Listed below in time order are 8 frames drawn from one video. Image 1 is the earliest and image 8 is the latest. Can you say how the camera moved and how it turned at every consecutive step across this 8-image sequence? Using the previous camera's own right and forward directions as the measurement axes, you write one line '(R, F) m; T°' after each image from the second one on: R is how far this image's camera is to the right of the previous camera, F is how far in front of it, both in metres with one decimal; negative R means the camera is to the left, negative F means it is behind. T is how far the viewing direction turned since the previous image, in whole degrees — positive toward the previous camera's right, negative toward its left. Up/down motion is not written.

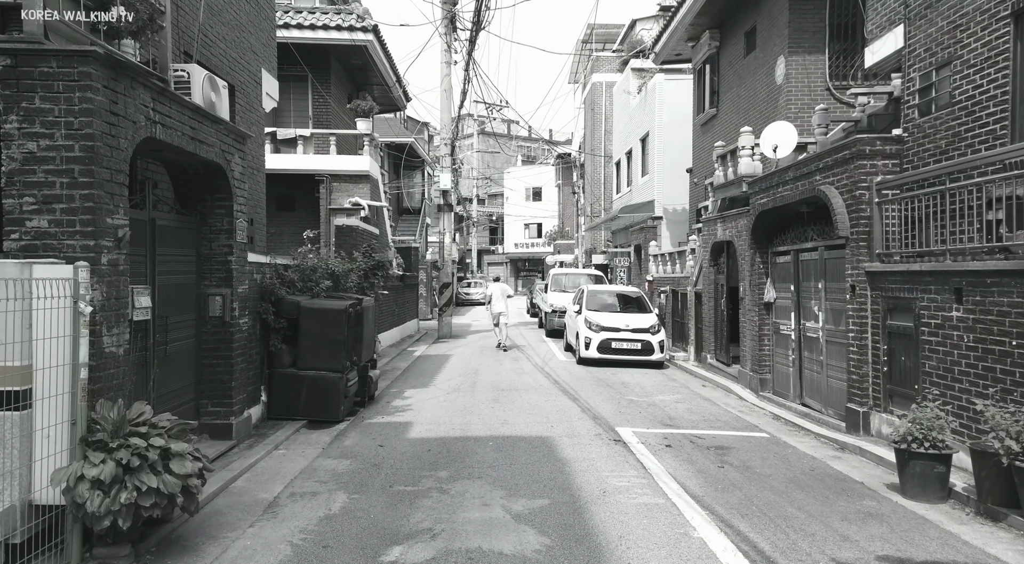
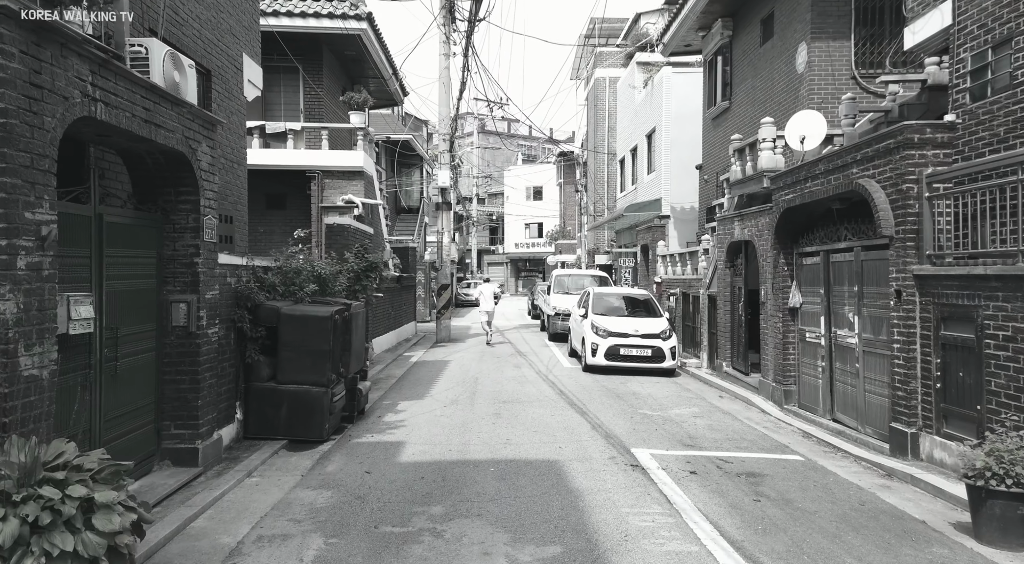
(0.0, +0.8) m; 0°
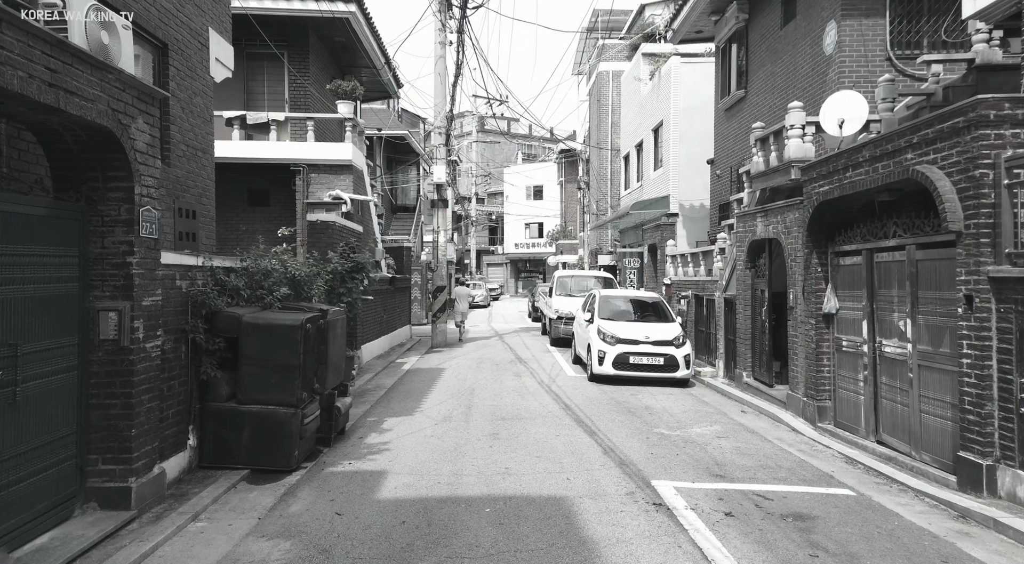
(0.0, +1.0) m; 0°
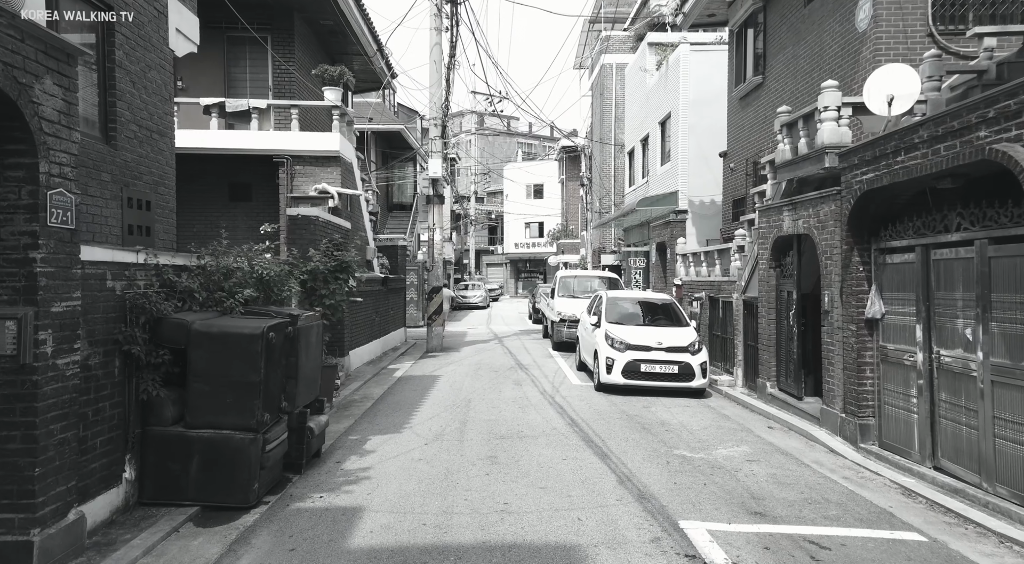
(0.0, +1.0) m; 0°
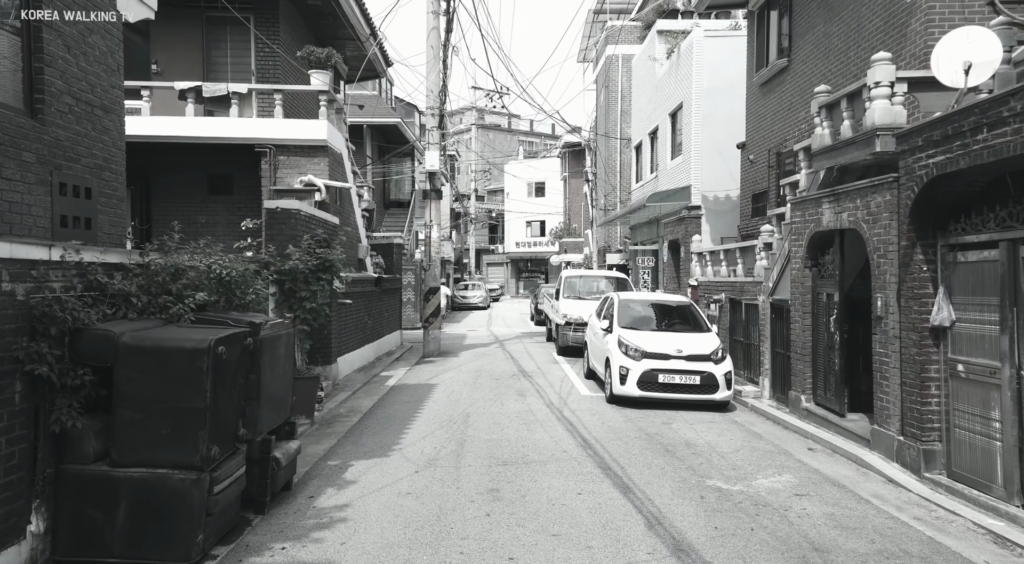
(0.0, +1.0) m; 0°
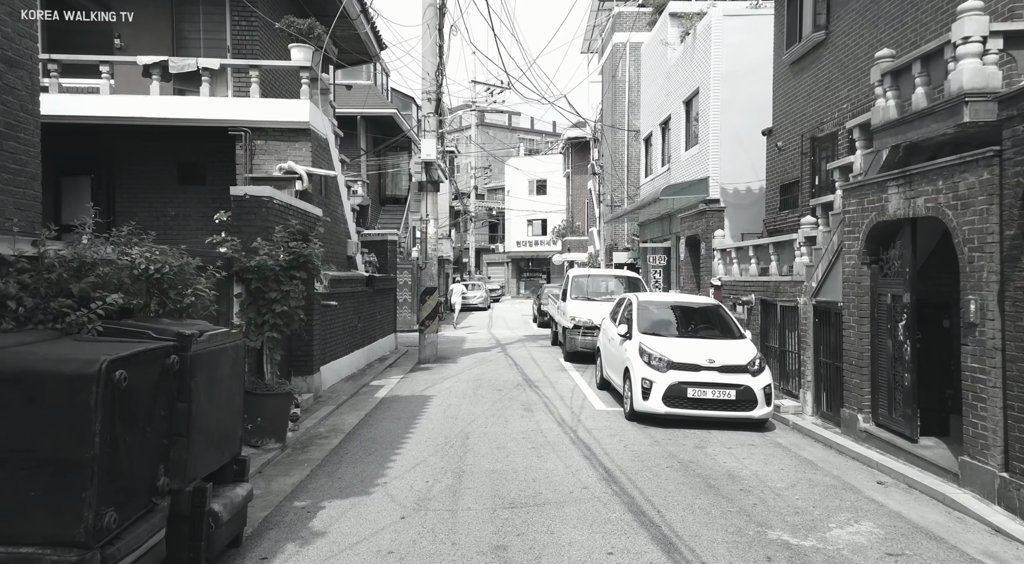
(-0.1, +1.3) m; 0°
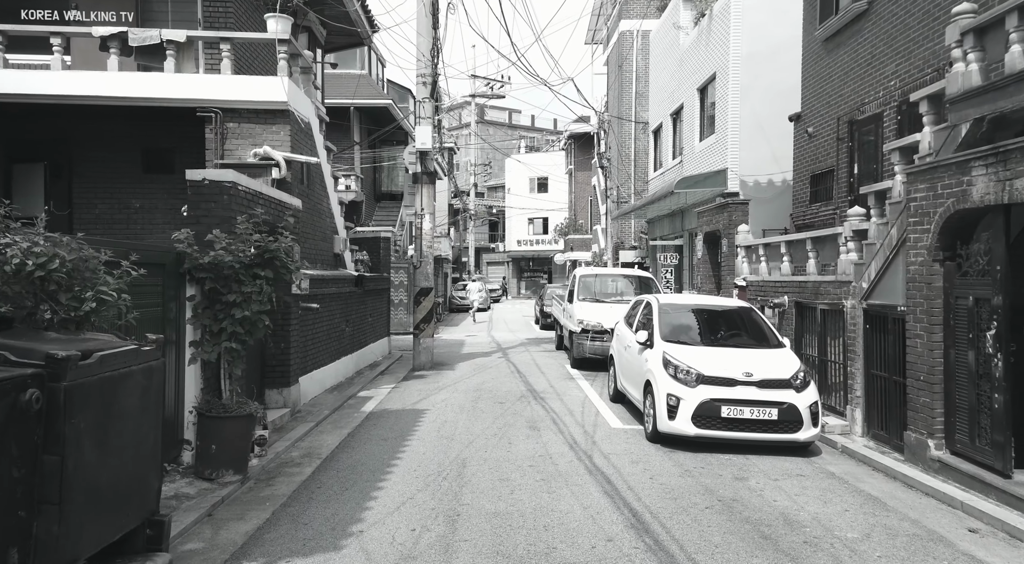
(0.0, +1.2) m; 0°
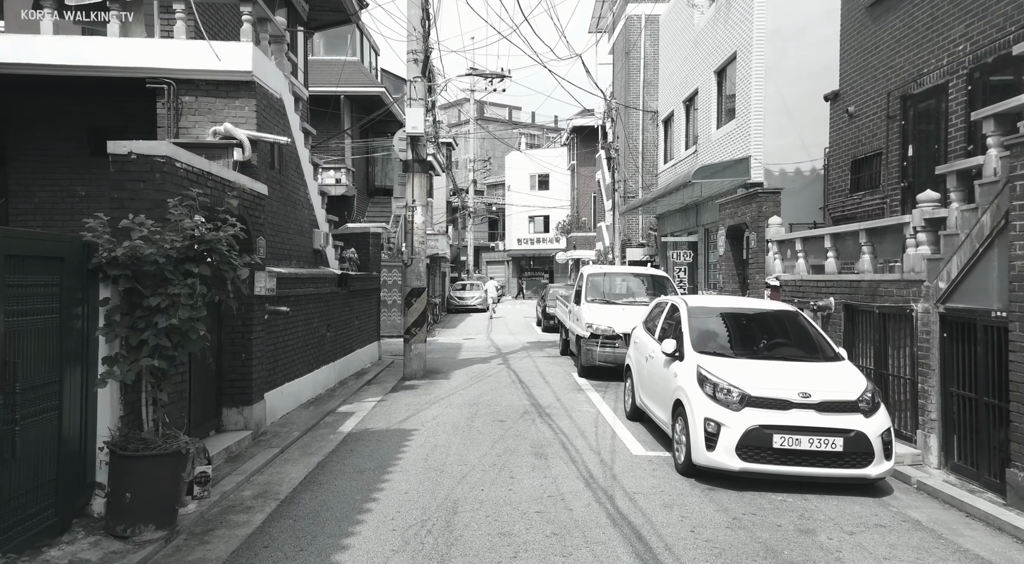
(0.0, +1.3) m; 0°
